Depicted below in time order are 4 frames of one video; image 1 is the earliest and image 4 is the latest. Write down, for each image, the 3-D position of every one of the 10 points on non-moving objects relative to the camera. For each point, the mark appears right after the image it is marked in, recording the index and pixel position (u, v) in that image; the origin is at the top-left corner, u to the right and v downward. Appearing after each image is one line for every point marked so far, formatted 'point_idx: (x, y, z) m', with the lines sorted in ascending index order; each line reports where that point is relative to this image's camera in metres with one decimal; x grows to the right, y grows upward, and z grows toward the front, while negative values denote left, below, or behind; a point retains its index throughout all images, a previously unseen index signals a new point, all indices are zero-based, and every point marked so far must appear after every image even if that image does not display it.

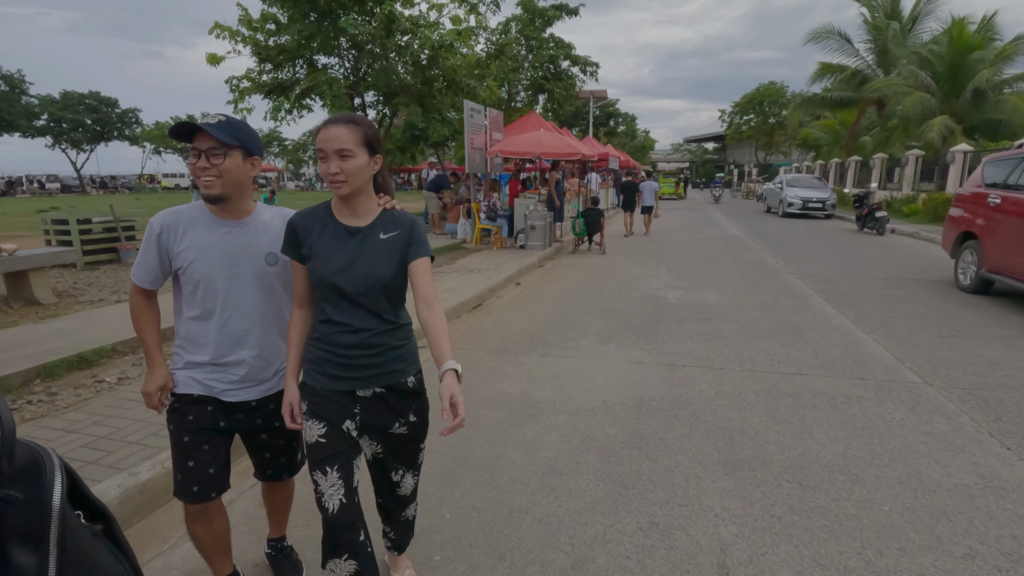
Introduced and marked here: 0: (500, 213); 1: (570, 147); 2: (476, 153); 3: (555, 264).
0: (-0.3, +1.9, +13.3) m
1: (+1.4, +3.3, +12.4) m
2: (-0.9, +3.4, +13.4) m
3: (+1.0, +0.5, +12.2) m
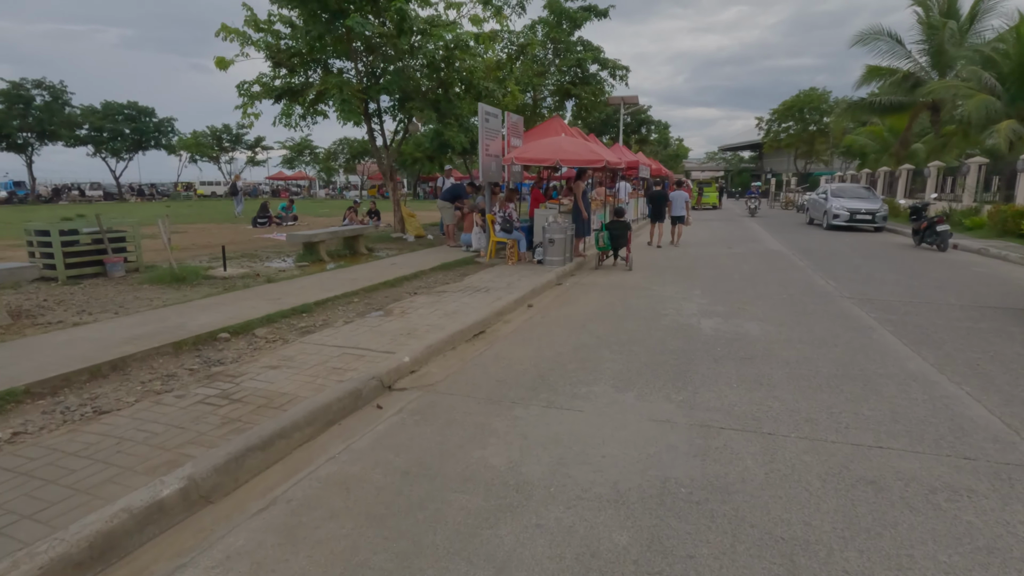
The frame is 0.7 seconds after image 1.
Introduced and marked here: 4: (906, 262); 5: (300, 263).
0: (+0.1, +1.5, +12.3) m
1: (+1.7, +2.9, +11.3) m
2: (-0.5, +2.9, +12.4) m
3: (+1.3, +0.1, +11.0) m
4: (+10.4, +0.7, +14.1) m
5: (-4.6, +0.5, +11.7) m
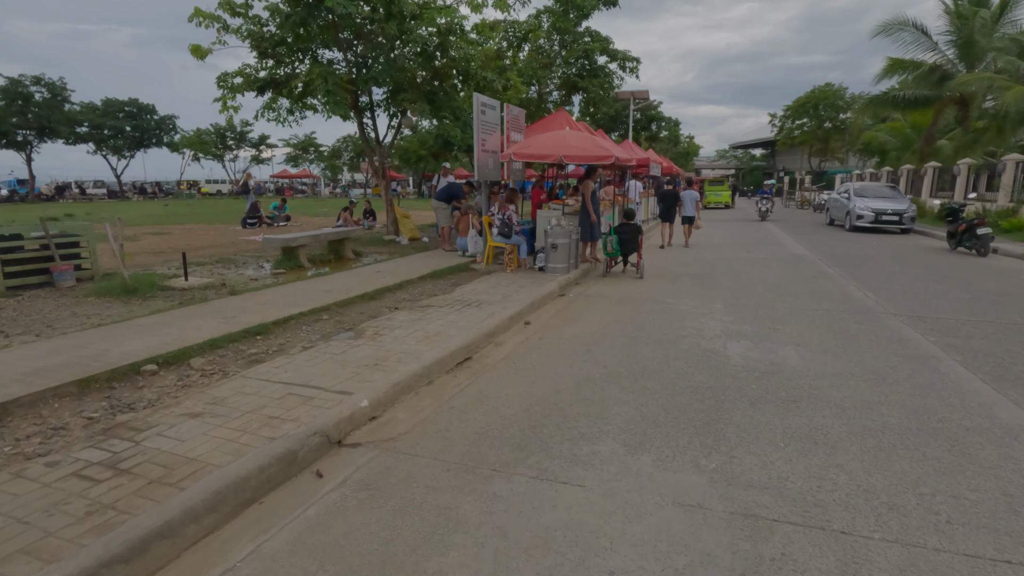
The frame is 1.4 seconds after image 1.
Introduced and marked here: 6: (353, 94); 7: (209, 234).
0: (+0.1, +1.3, +11.1) m
1: (+1.7, +2.6, +10.1) m
2: (-0.5, +2.7, +11.3) m
3: (+1.3, -0.1, +9.9) m
4: (+10.4, +0.5, +12.8) m
5: (-4.7, +0.4, +10.6) m
6: (-4.3, +5.2, +14.3) m
7: (-9.6, +1.7, +16.8) m
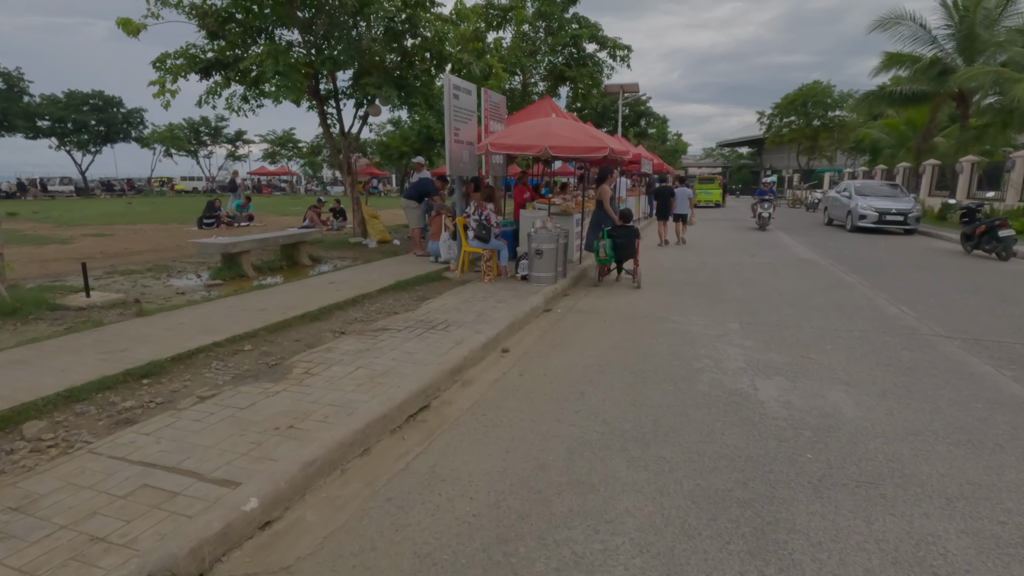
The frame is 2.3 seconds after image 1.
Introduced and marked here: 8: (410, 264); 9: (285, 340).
0: (-0.3, +1.0, +9.7) m
1: (+1.3, +2.4, +8.7) m
2: (-0.9, +2.5, +9.8) m
3: (+0.9, -0.3, +8.5) m
4: (+10.0, +0.3, +11.6) m
5: (-5.0, +0.1, +9.1) m
6: (-4.8, +5.0, +12.7) m
7: (-10.1, +1.5, +15.1) m
8: (-2.1, +0.5, +10.7) m
9: (-2.5, -0.6, +5.9) m
